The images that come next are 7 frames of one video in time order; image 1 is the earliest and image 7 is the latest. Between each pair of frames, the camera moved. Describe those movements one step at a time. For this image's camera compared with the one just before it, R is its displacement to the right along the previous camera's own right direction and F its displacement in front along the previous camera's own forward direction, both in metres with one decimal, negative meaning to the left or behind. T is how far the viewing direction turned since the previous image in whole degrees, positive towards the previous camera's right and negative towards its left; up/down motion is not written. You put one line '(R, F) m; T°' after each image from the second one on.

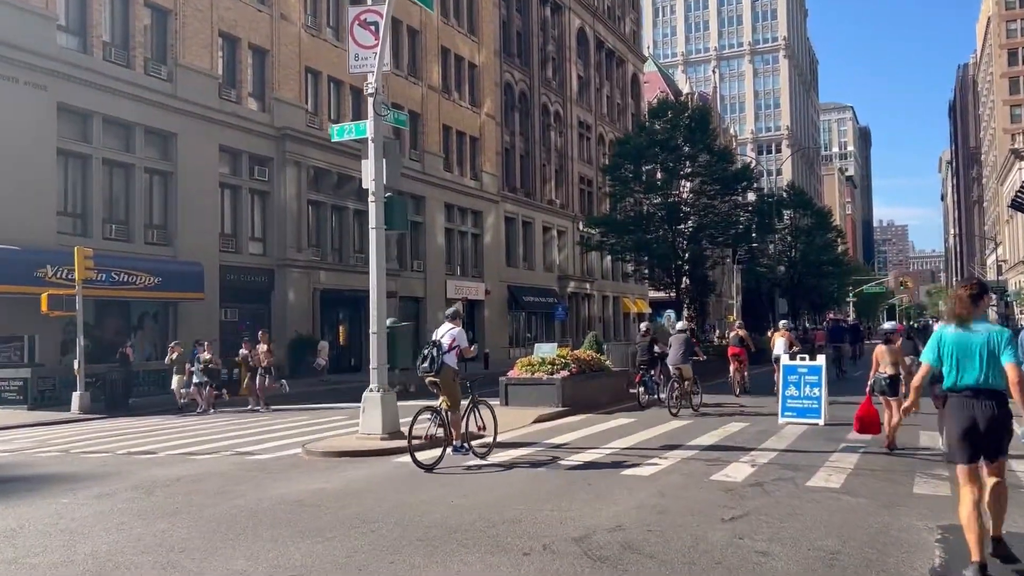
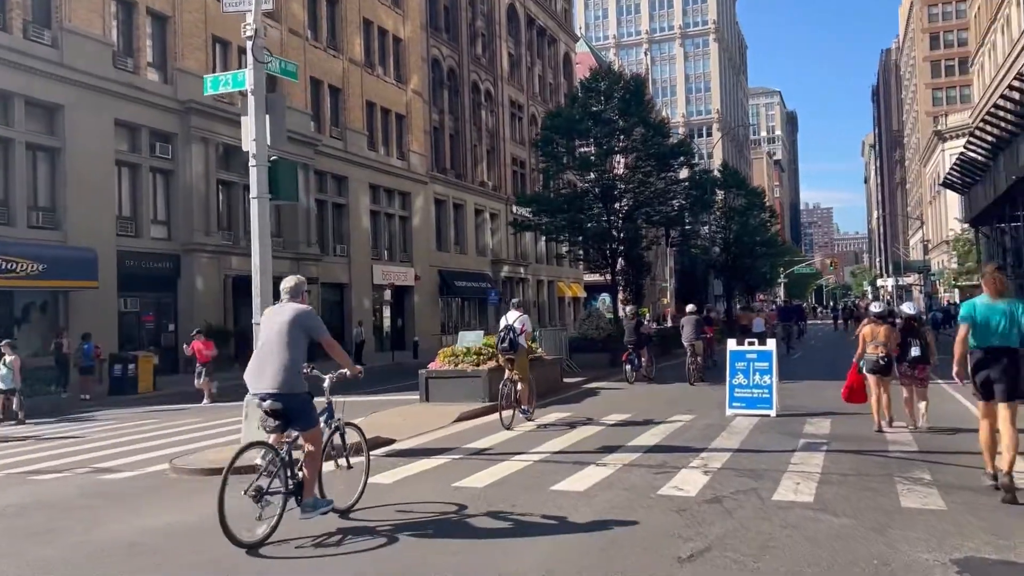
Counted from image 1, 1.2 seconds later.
(+0.3, +2.0) m; +4°
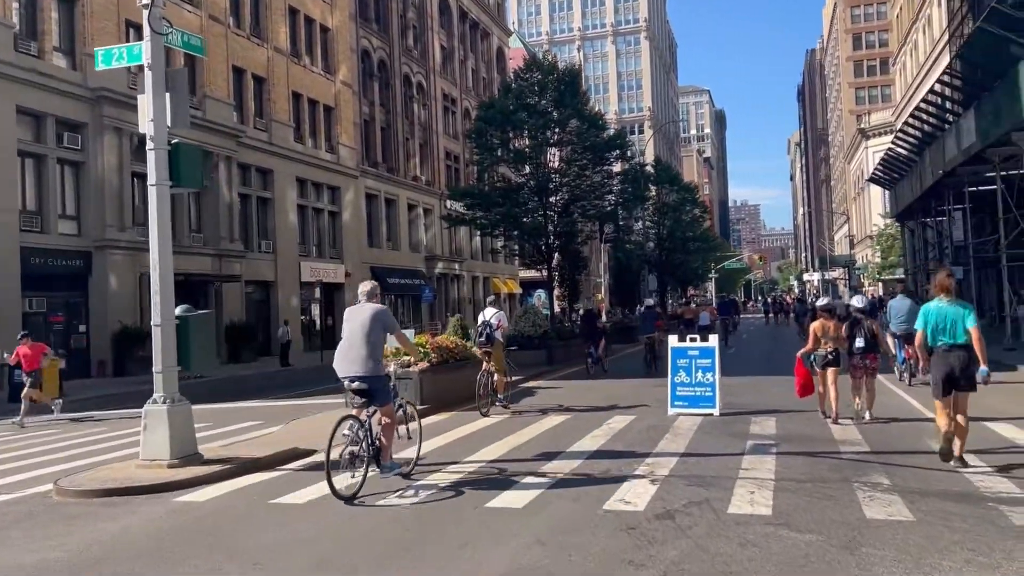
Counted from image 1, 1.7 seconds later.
(+0.1, +0.9) m; +4°
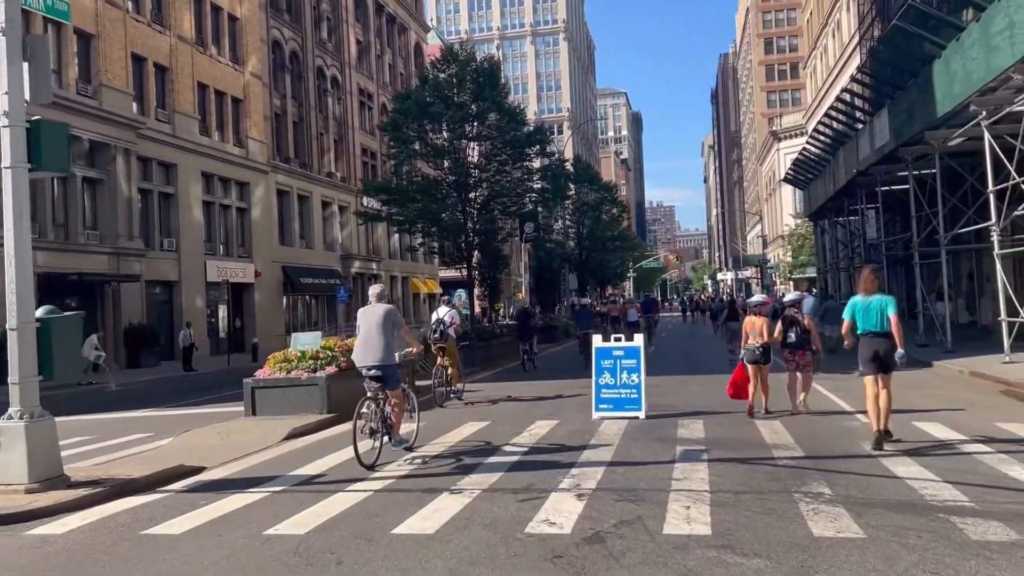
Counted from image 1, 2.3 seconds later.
(+0.1, +0.9) m; +5°
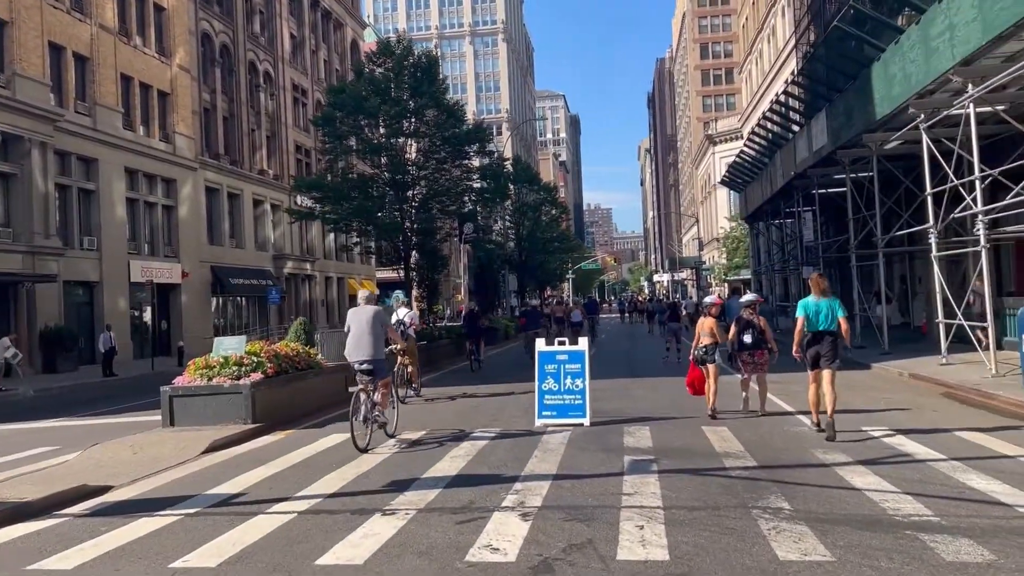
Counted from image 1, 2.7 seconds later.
(0.0, +0.7) m; +4°
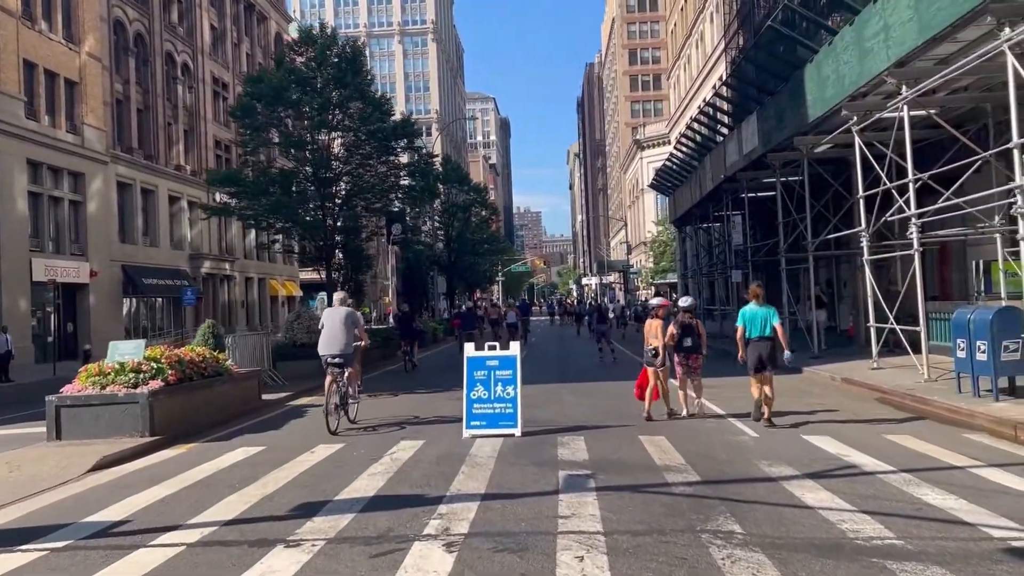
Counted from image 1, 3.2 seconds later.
(0.0, +0.9) m; +5°
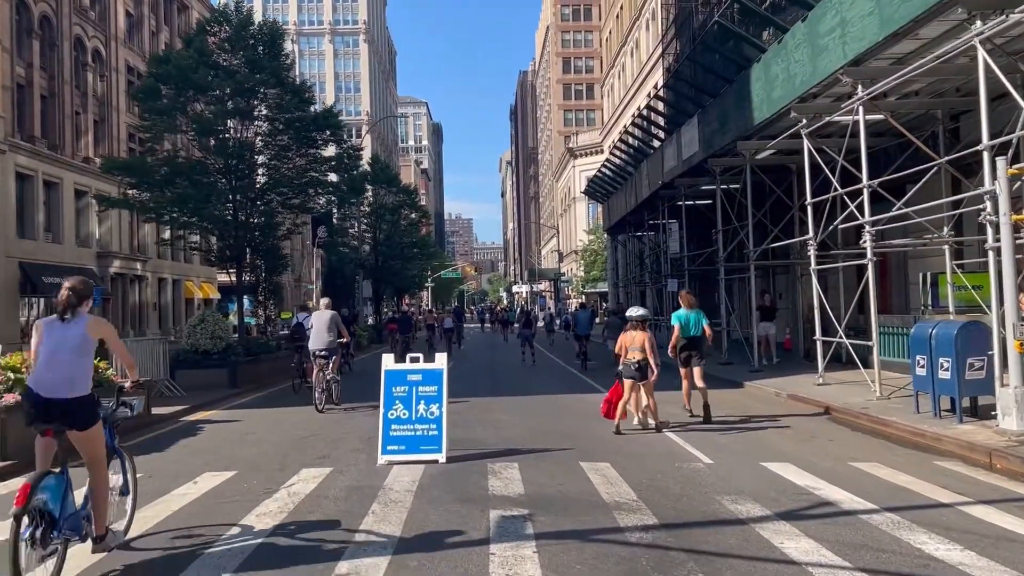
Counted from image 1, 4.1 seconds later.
(0.0, +1.5) m; +5°
